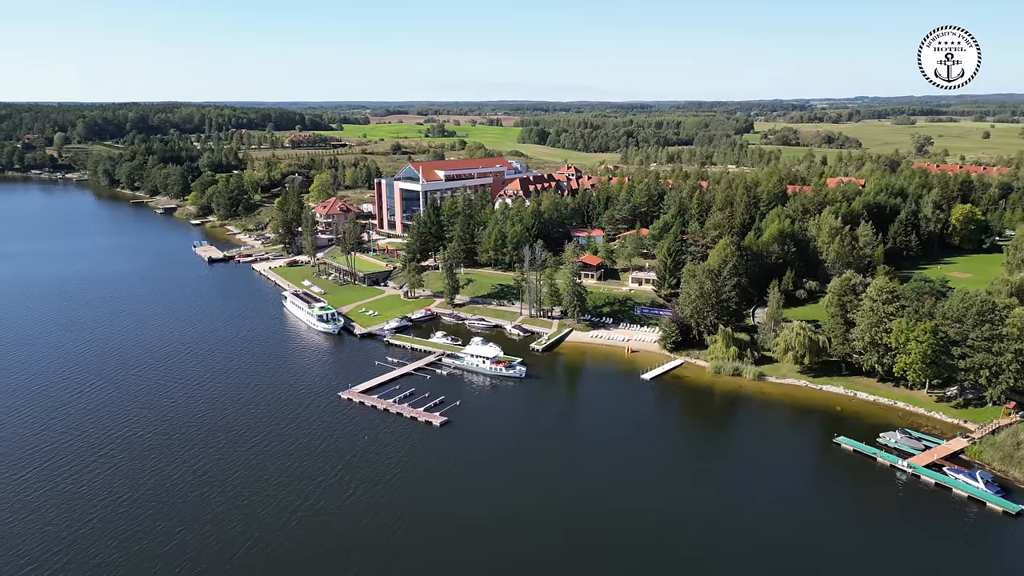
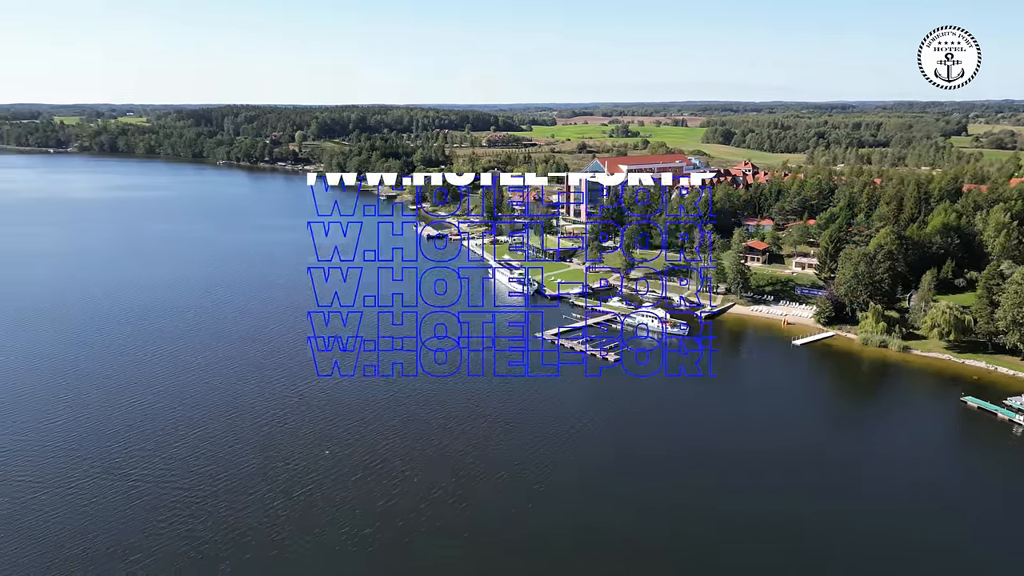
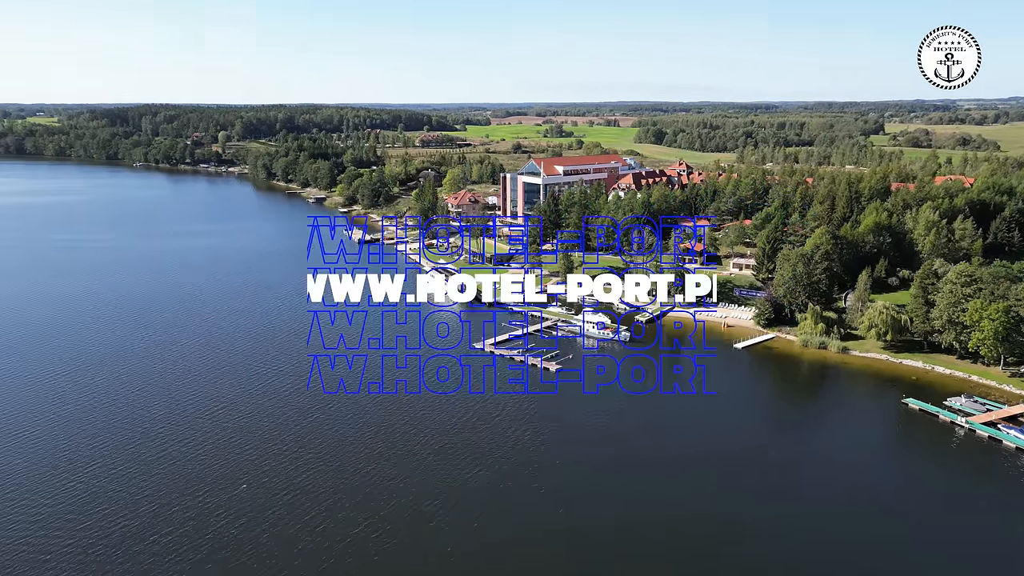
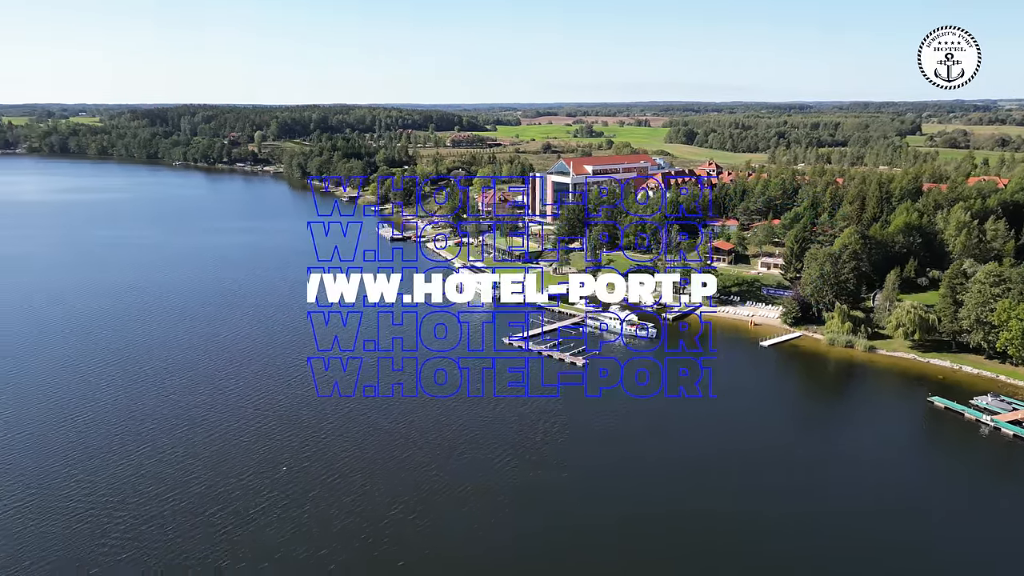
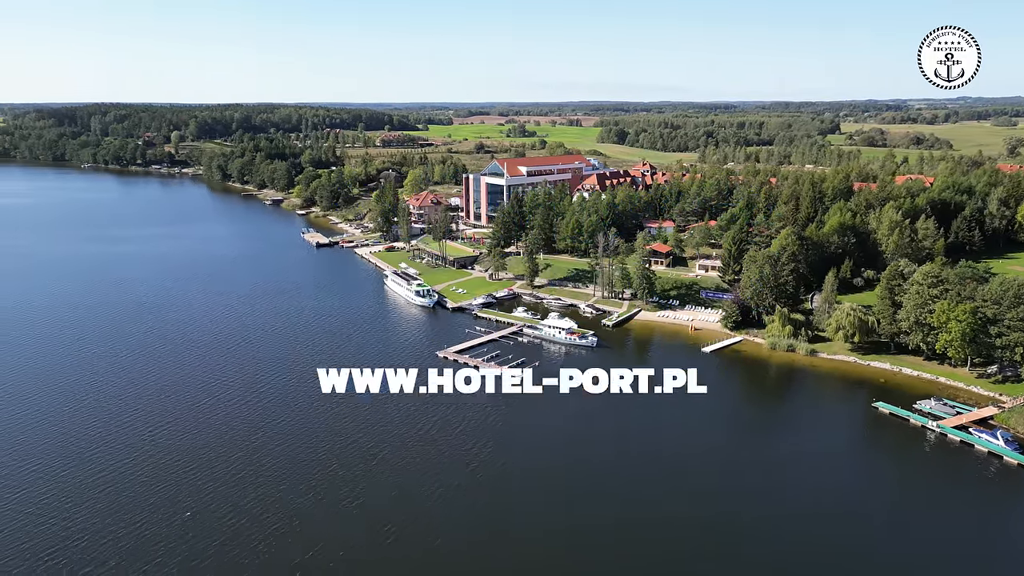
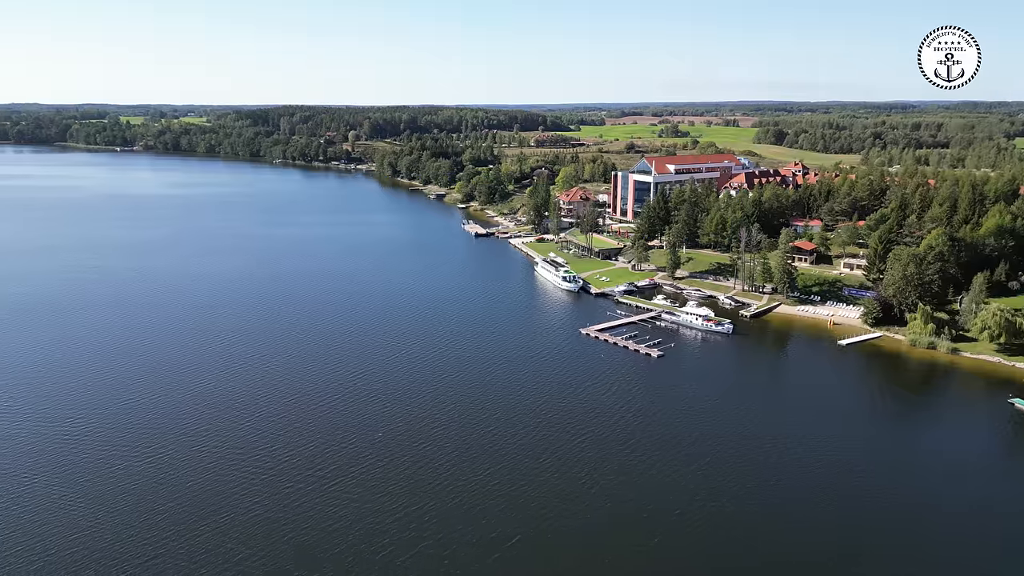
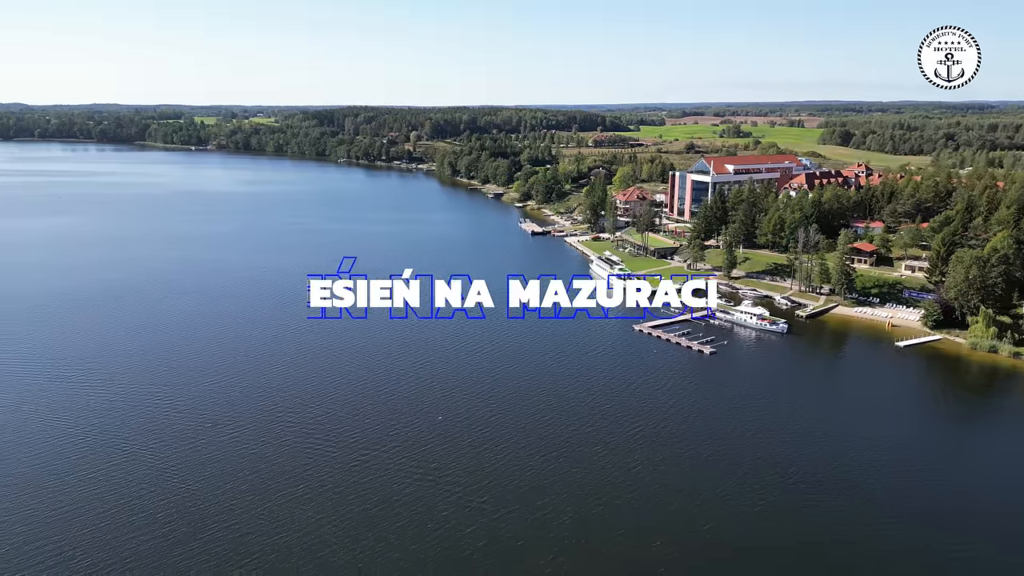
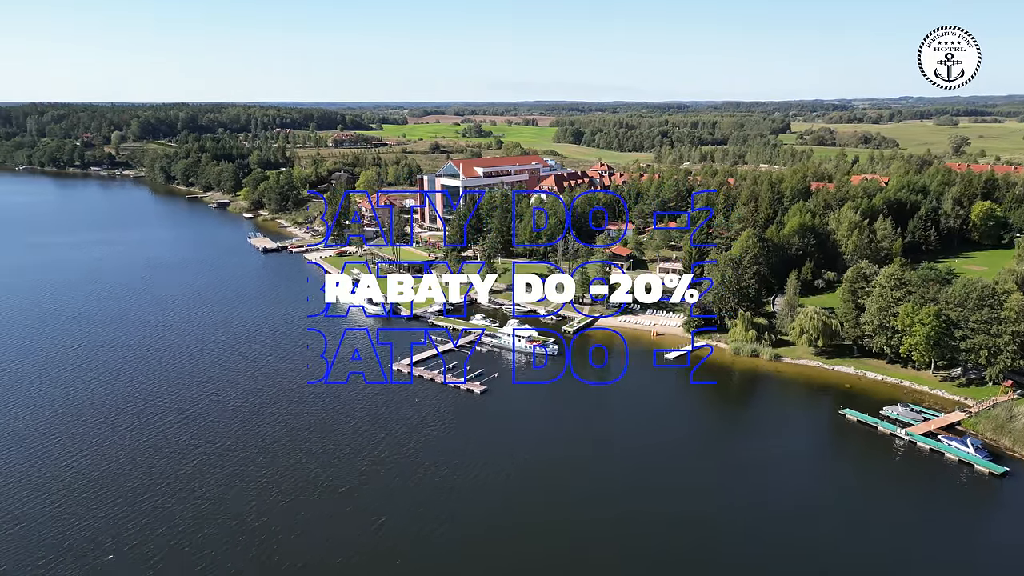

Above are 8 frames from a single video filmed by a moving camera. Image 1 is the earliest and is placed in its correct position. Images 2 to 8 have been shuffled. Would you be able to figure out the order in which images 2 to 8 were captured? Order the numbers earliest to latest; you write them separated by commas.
8, 5, 3, 4, 2, 6, 7
